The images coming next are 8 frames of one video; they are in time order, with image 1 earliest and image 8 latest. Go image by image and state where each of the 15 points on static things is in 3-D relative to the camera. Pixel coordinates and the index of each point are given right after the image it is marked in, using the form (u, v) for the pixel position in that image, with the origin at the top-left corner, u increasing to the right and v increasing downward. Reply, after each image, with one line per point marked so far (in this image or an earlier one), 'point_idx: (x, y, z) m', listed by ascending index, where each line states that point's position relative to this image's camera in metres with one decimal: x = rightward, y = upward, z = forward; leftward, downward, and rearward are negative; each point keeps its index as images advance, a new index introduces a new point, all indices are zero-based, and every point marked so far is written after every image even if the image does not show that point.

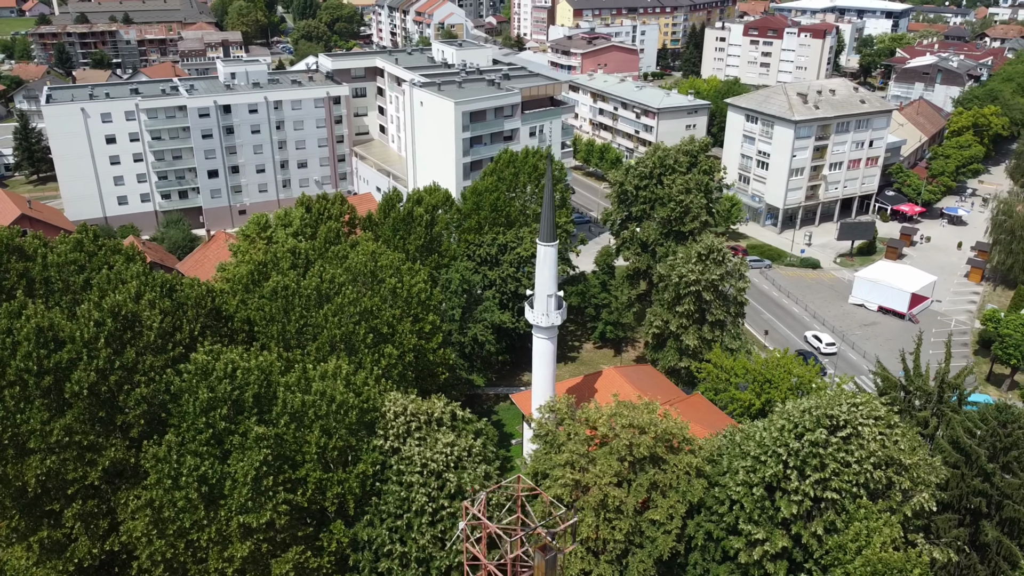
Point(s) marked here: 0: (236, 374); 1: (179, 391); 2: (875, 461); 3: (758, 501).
0: (-6.2, -2.0, +18.4) m
1: (-7.6, -2.4, +18.6) m
2: (+7.0, -3.3, +15.6) m
3: (+5.0, -4.3, +16.3) m
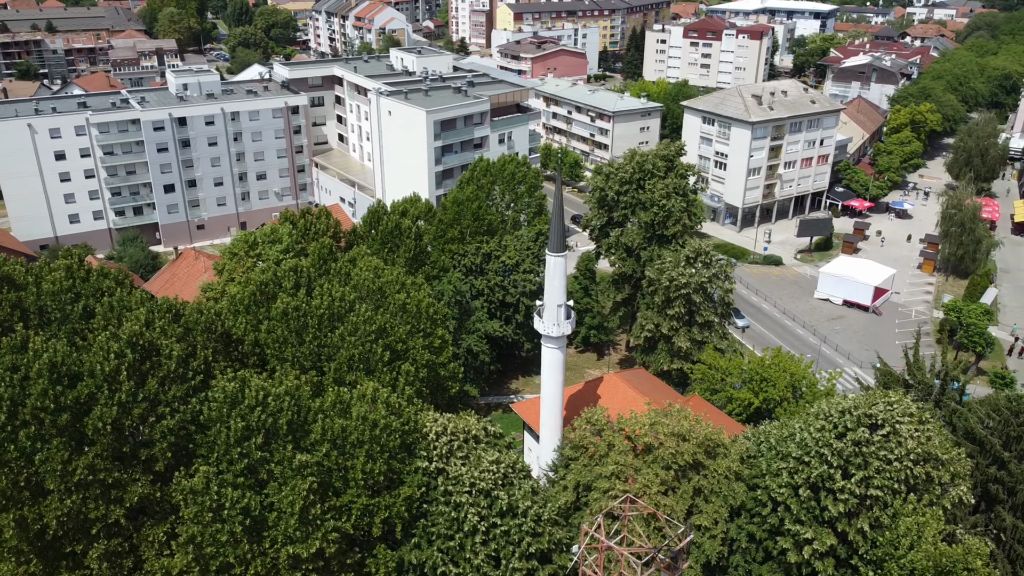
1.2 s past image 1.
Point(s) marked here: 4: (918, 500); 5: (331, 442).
0: (-5.4, -2.5, +18.0) m
1: (-6.7, -3.0, +18.0) m
2: (+8.1, -3.4, +16.2) m
3: (+6.1, -4.5, +16.7) m
4: (+8.1, -4.2, +16.0) m
5: (-3.8, -3.3, +17.2) m
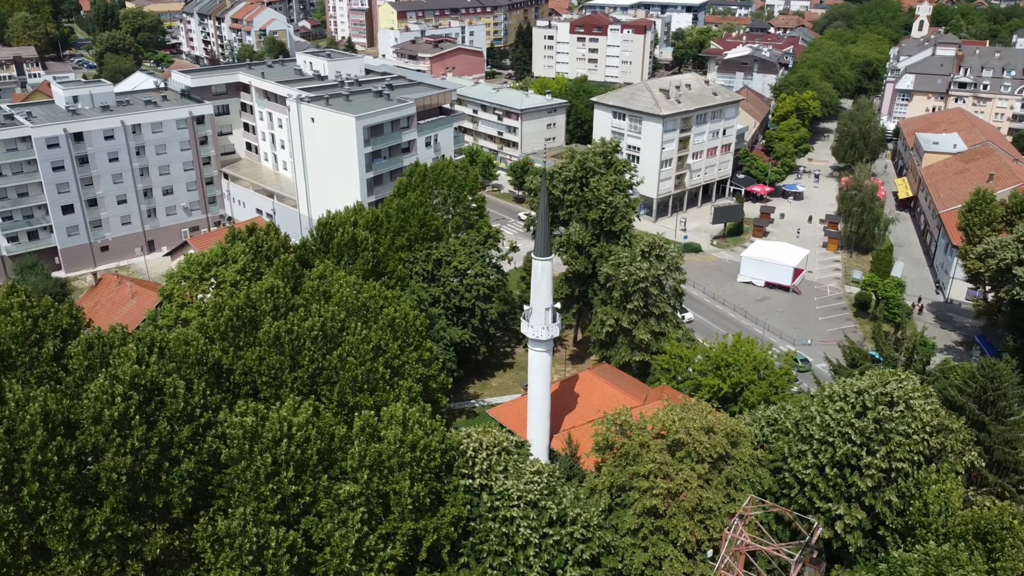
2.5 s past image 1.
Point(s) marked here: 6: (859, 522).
0: (-4.6, -3.1, +17.2) m
1: (-5.9, -3.6, +17.1) m
2: (+9.0, -3.0, +17.4) m
3: (+7.0, -4.2, +17.7) m
4: (+9.1, -3.9, +17.3) m
5: (-2.9, -3.7, +16.7) m
6: (+7.3, -5.0, +17.1) m
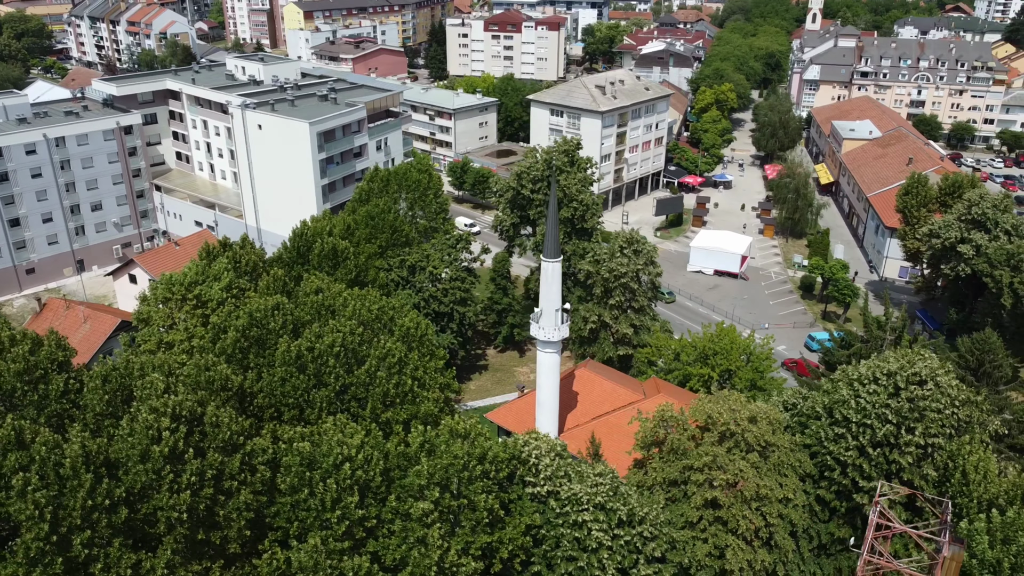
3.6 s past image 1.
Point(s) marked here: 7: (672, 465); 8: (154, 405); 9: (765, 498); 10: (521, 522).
0: (-3.3, -3.4, +16.6) m
1: (-4.5, -4.0, +16.4) m
2: (+10.2, -2.7, +18.5) m
3: (+8.2, -4.0, +18.5) m
4: (+10.3, -3.5, +18.4) m
5: (-1.5, -4.0, +16.4) m
6: (+8.7, -4.7, +18.0) m
7: (+3.7, -4.1, +18.7) m
8: (-7.4, -2.4, +16.8) m
9: (+5.6, -4.6, +17.9) m
10: (+0.2, -4.8, +16.6) m
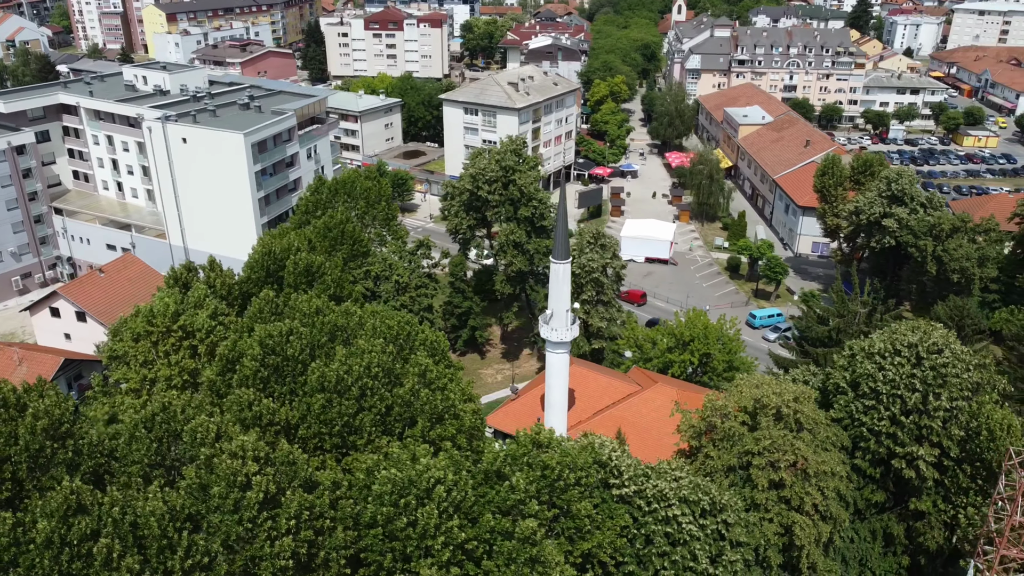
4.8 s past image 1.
0: (-1.4, -3.8, +16.2) m
1: (-2.6, -4.5, +15.8) m
2: (+11.5, -2.0, +20.3) m
3: (+9.6, -3.4, +20.0) m
4: (+11.7, -2.8, +20.2) m
5: (+0.4, -4.2, +16.3) m
6: (+10.2, -4.1, +19.6) m
7: (+5.2, -3.9, +19.4) m
8: (-5.5, -3.1, +15.7) m
9: (+7.2, -4.3, +19.0) m
10: (+2.1, -4.9, +16.8) m
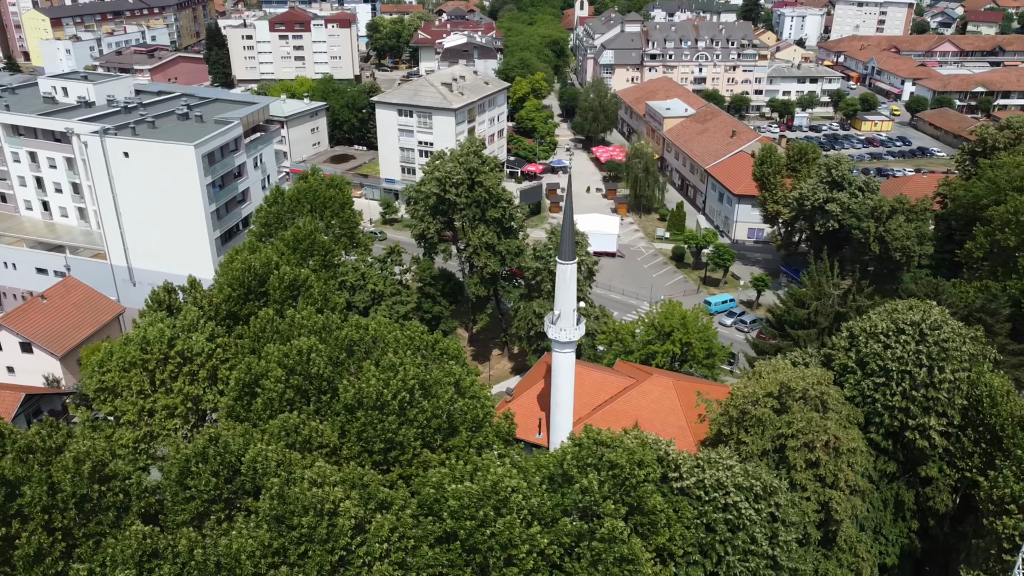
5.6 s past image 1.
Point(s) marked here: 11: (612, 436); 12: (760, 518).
0: (+0.1, -4.0, +16.2) m
1: (-1.0, -4.7, +15.6) m
2: (+12.2, -1.4, +21.8) m
3: (+10.5, -3.0, +21.3) m
4: (+12.5, -2.2, +21.8) m
5: (+1.9, -4.3, +16.5) m
6: (+11.2, -3.6, +21.0) m
7: (+6.2, -3.7, +20.2) m
8: (-4.0, -3.5, +15.2) m
9: (+8.3, -4.0, +20.0) m
10: (+3.6, -4.9, +17.2) m
11: (+2.1, -3.3, +17.9) m
12: (+5.5, -5.1, +17.9) m
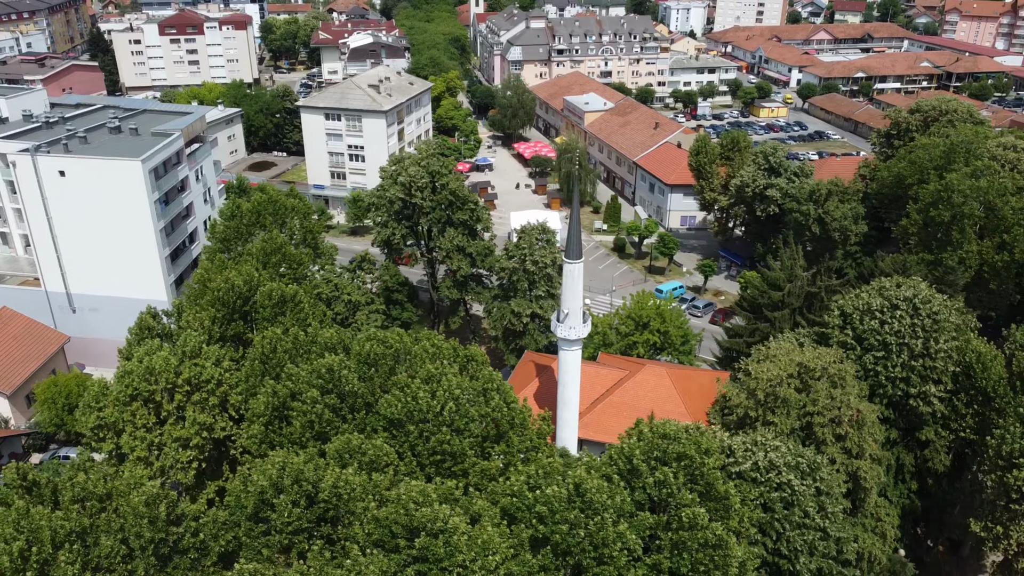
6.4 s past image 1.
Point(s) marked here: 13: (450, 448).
0: (+1.7, -4.0, +16.5) m
1: (+0.8, -4.8, +15.8) m
2: (+12.8, -0.7, +23.7) m
3: (+11.3, -2.3, +22.9) m
4: (+13.2, -1.4, +23.6) m
5: (+3.5, -4.2, +17.0) m
6: (+12.0, -2.9, +22.7) m
7: (+7.3, -3.4, +21.2) m
8: (-2.2, -3.8, +14.9) m
9: (+9.3, -3.5, +21.4) m
10: (+5.1, -4.7, +18.0) m
11: (+3.5, -3.2, +18.4) m
12: (+6.9, -4.8, +18.8) m
13: (-1.6, -3.7, +18.7) m
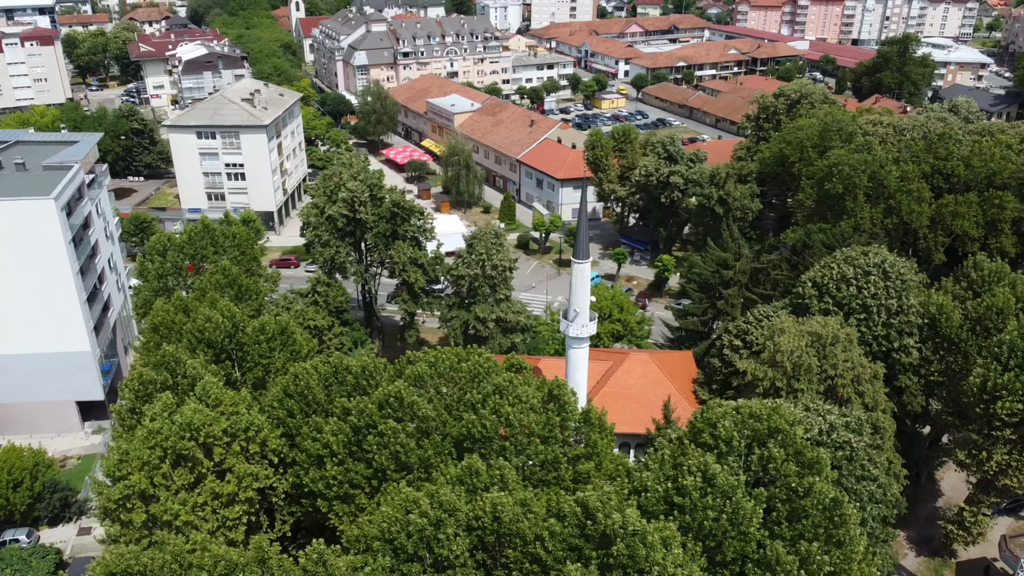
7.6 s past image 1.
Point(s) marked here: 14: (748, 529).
0: (+4.4, -3.9, +17.4) m
1: (+3.8, -4.8, +16.5) m
2: (+13.2, +0.5, +26.8) m
3: (+12.1, -1.3, +25.8) m
4: (+13.6, -0.2, +26.9) m
5: (+6.1, -3.9, +18.3) m
6: (+12.9, -1.8, +25.8) m
7: (+8.6, -2.7, +23.3) m
8: (+1.0, -4.1, +15.0) m
9: (+10.6, -2.6, +23.9) m
10: (+7.4, -4.2, +19.6) m
11: (+5.6, -2.9, +19.7) m
12: (+9.0, -4.1, +20.9) m
13: (+0.6, -4.0, +18.8) m
14: (+4.9, -4.9, +16.7) m
